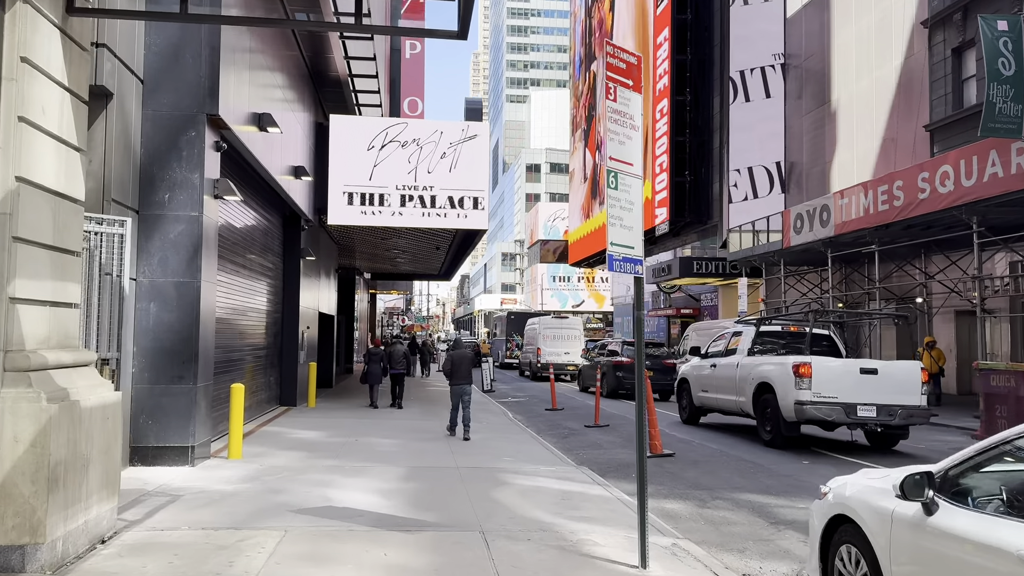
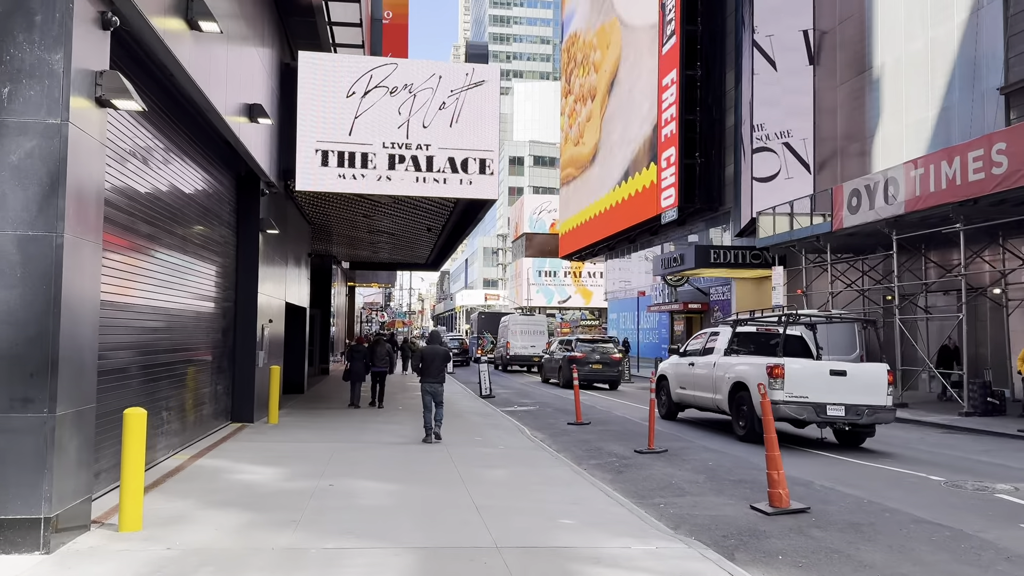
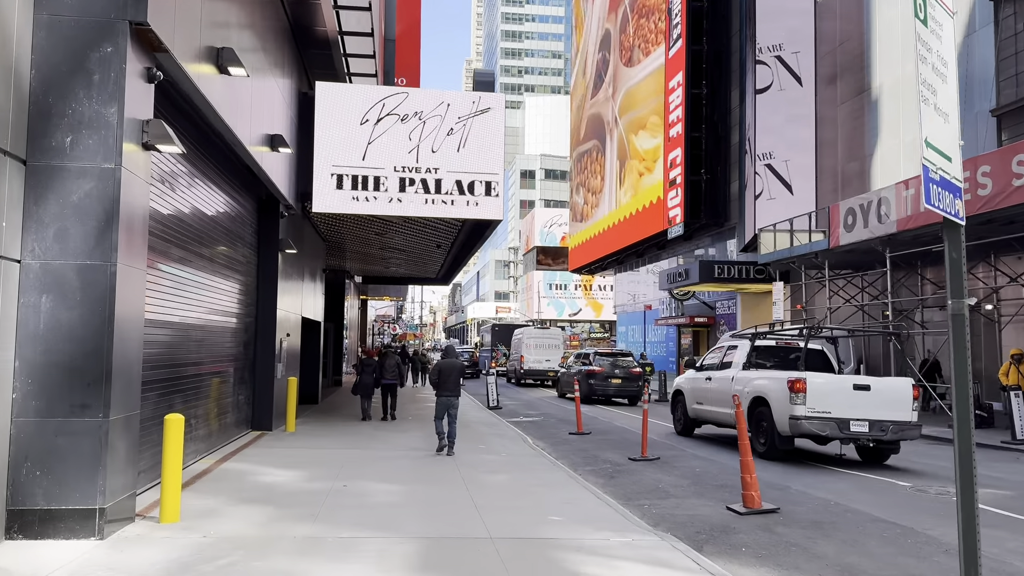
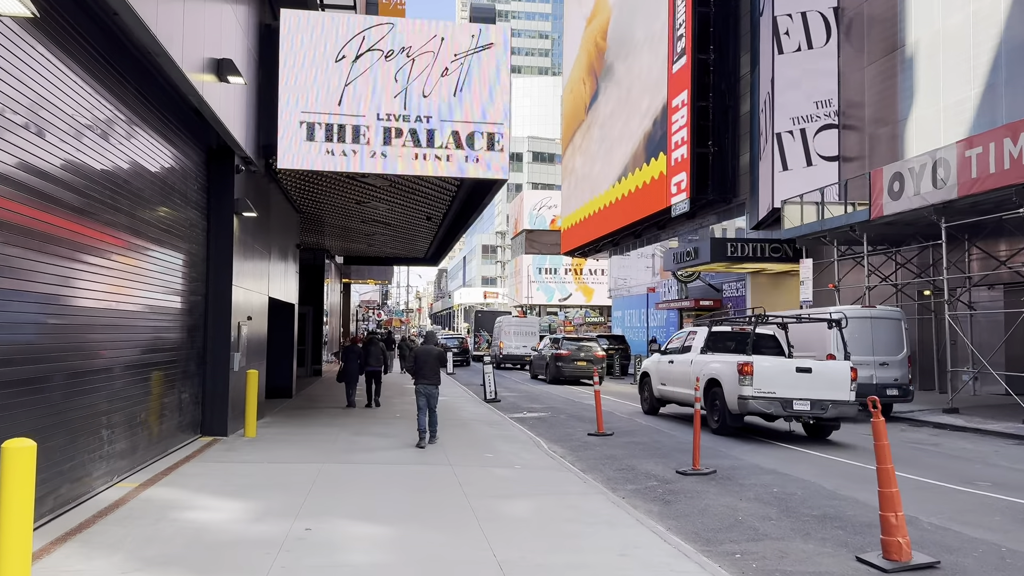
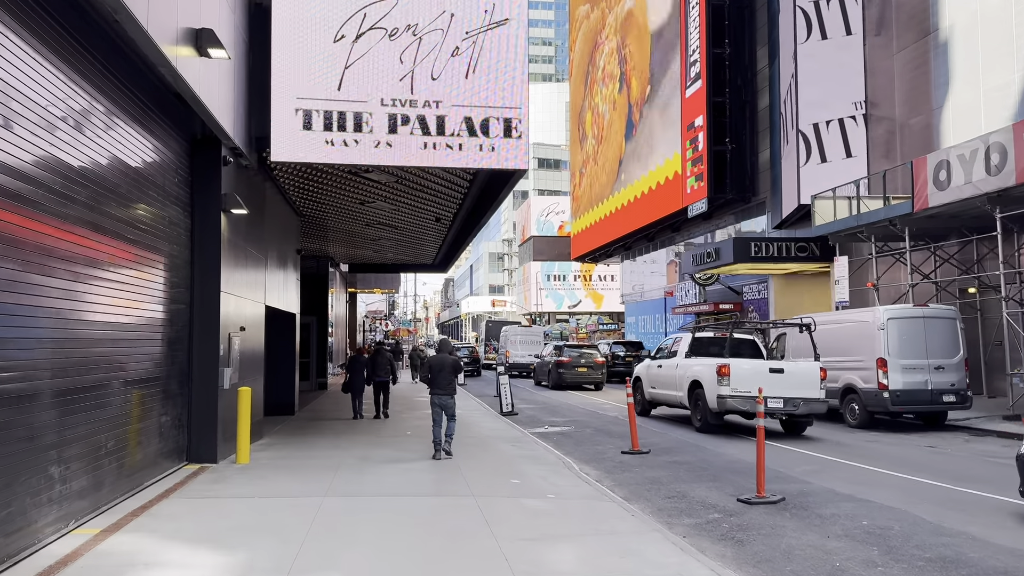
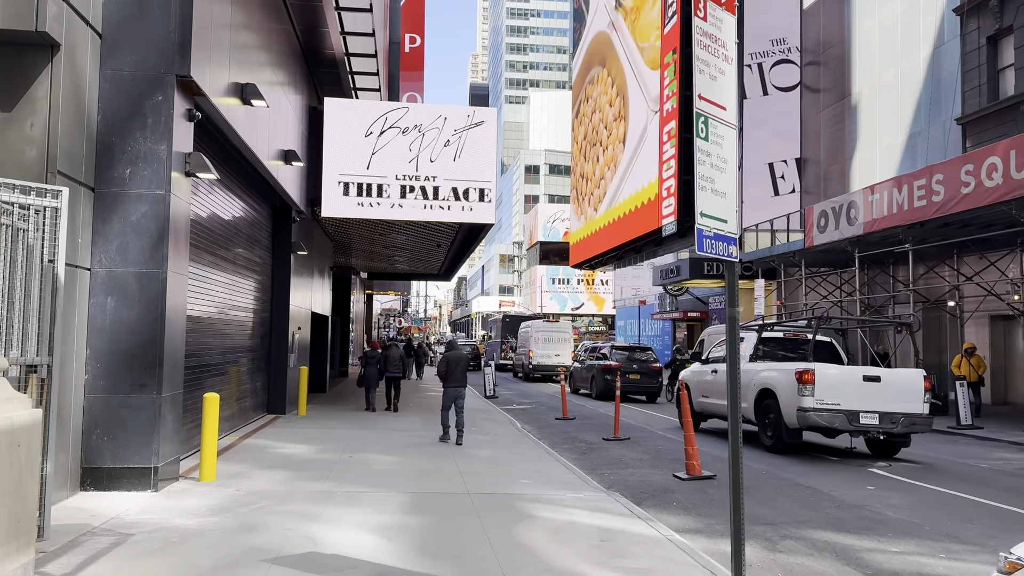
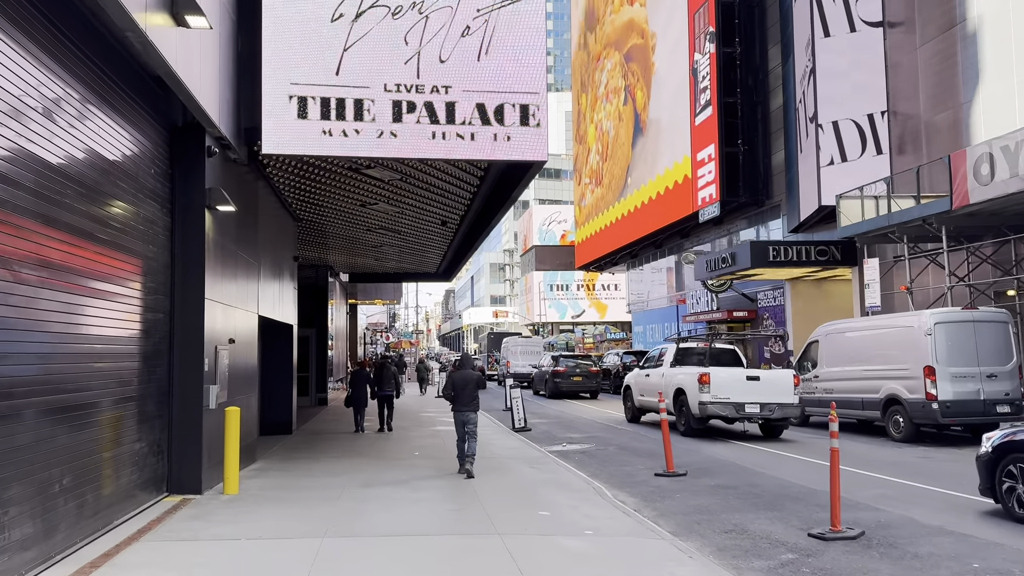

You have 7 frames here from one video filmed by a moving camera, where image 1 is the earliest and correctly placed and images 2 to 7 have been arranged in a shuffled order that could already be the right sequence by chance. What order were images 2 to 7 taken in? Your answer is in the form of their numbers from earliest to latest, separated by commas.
6, 3, 2, 4, 5, 7
